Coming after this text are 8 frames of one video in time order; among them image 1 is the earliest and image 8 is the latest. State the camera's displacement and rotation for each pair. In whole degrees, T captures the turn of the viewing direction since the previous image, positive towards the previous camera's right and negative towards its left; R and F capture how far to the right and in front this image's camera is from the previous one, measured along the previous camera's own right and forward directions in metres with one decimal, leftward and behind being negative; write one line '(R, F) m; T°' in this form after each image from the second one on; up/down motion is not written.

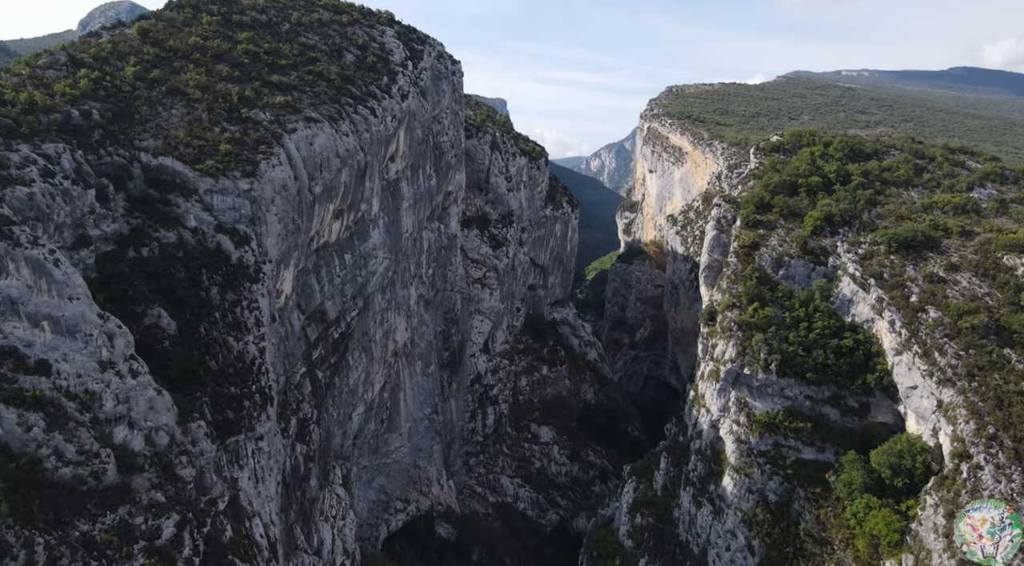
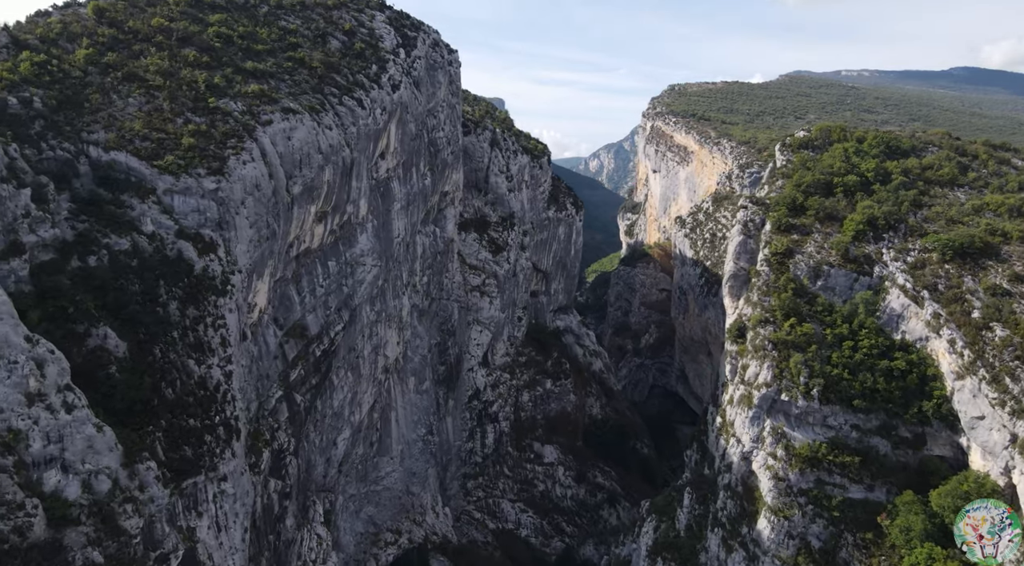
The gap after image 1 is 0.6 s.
(-0.2, +2.5) m; 0°
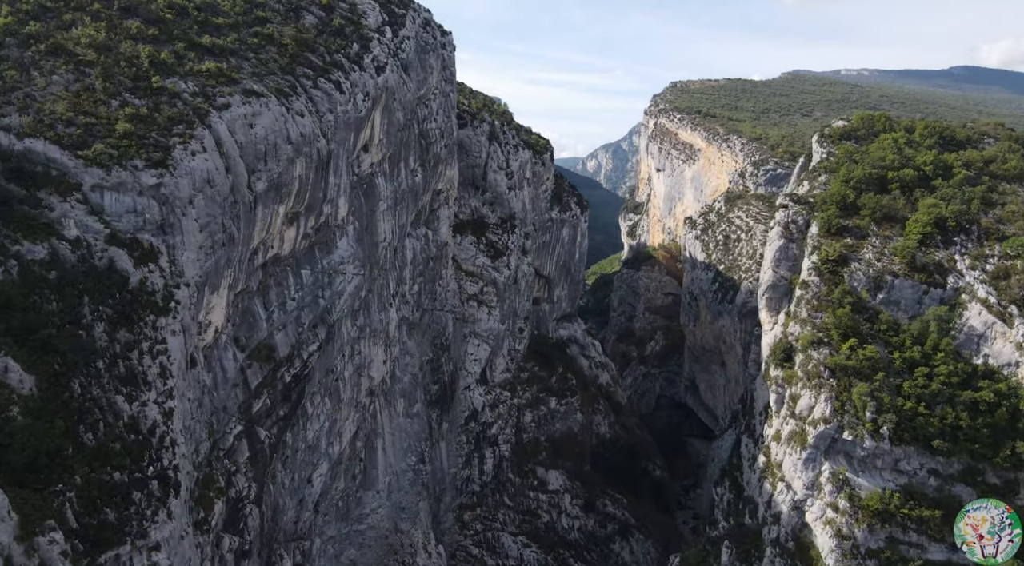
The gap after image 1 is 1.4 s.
(-0.2, +3.1) m; 0°
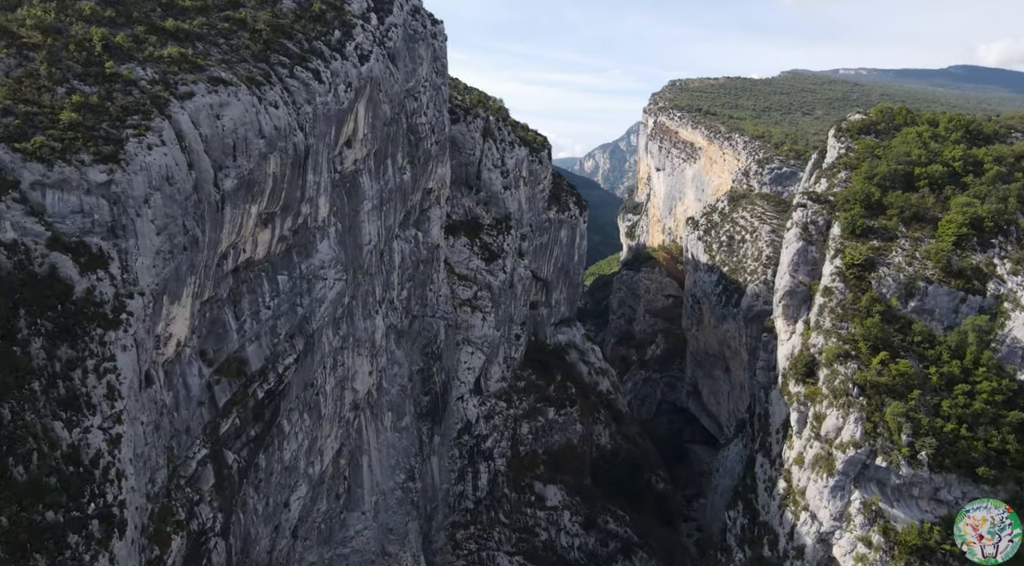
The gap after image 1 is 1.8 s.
(+0.1, +1.5) m; 0°
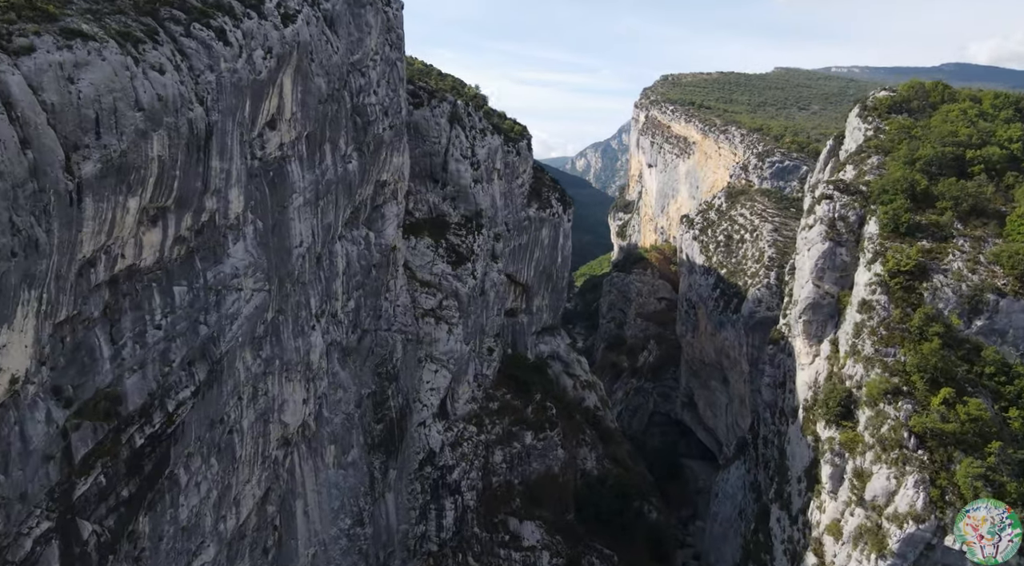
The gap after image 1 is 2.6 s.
(+0.8, +3.5) m; +1°
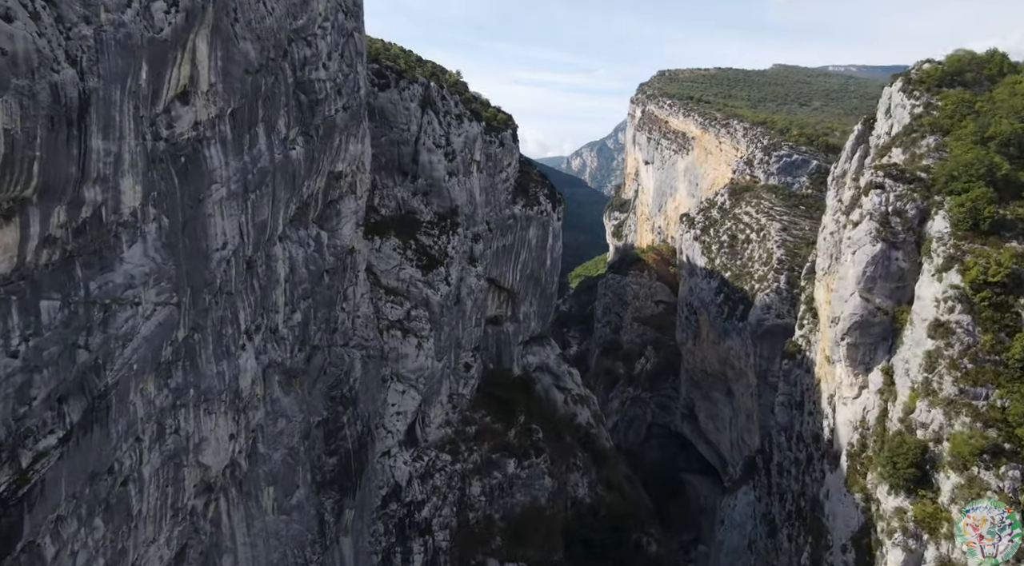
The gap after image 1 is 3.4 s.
(+0.5, +3.1) m; 0°
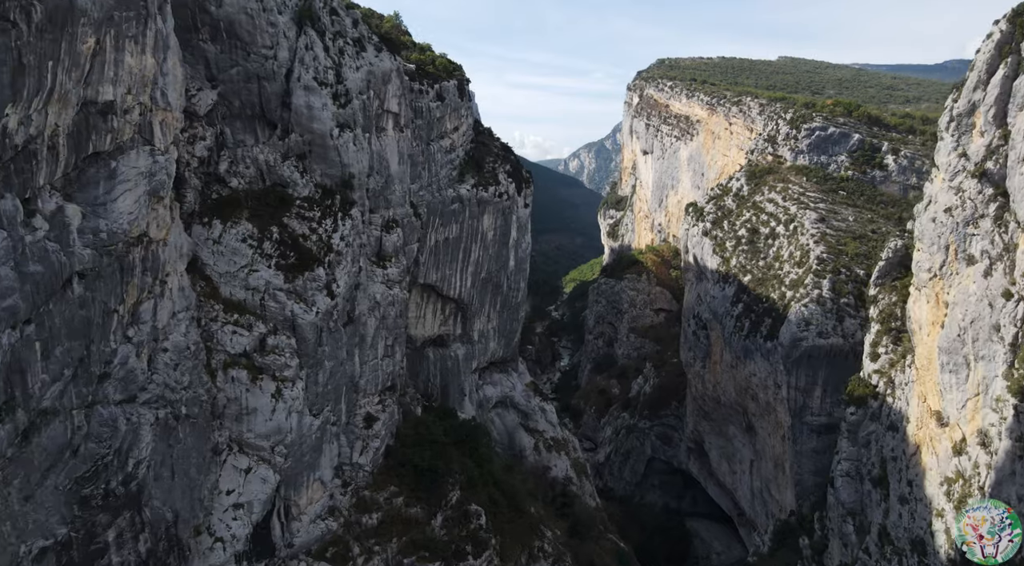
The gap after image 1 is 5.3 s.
(+1.6, +7.9) m; 0°
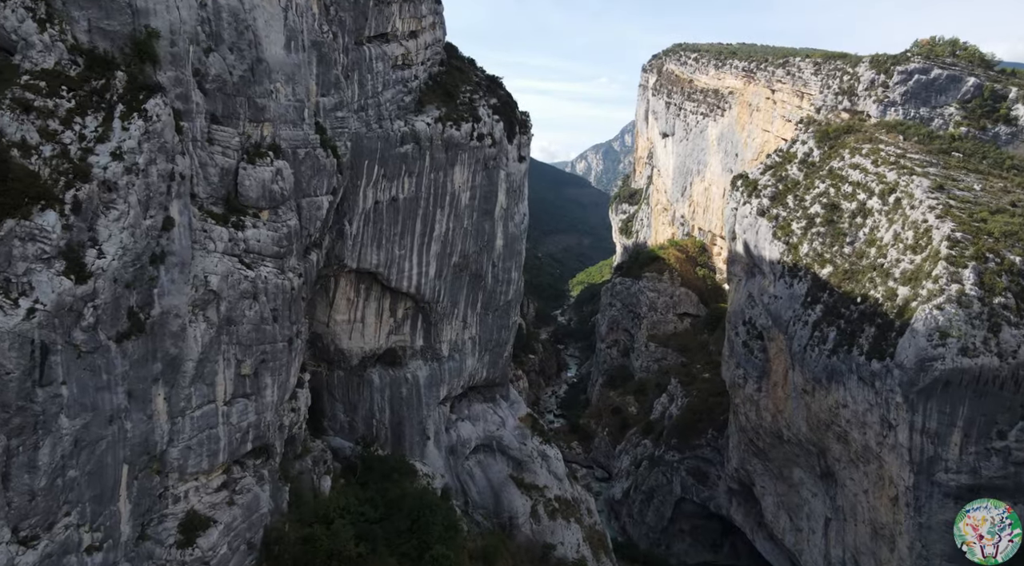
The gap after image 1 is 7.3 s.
(+0.4, +7.7) m; -1°
